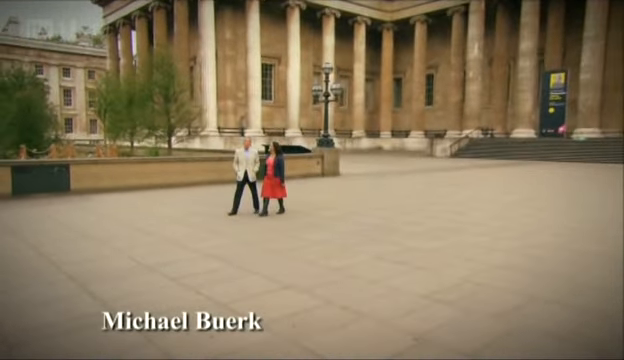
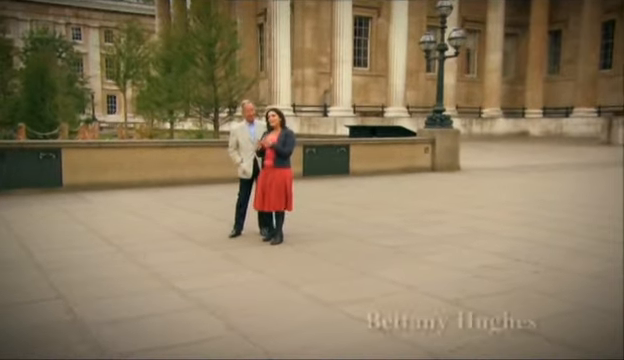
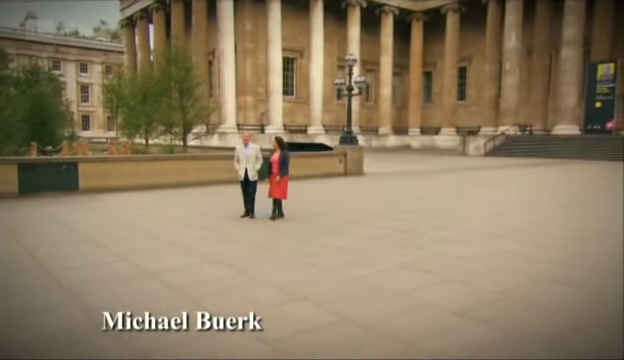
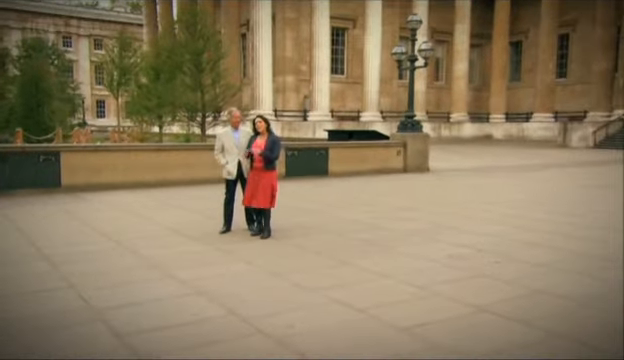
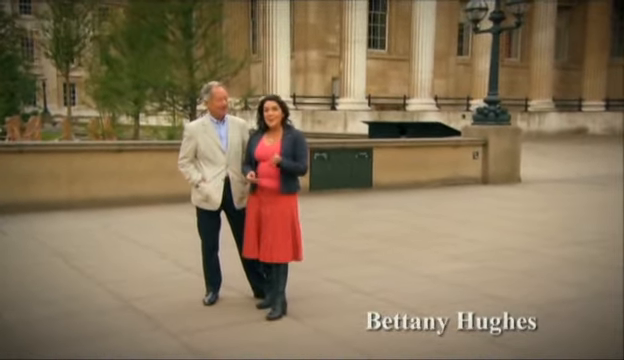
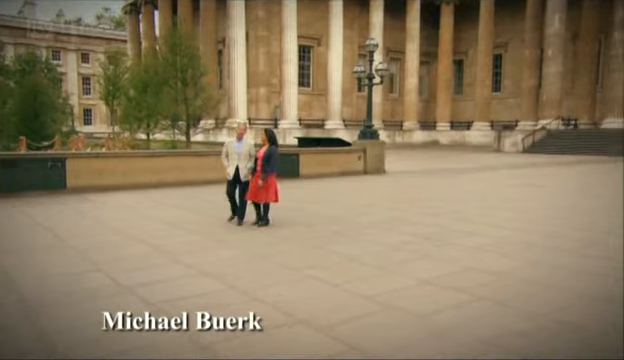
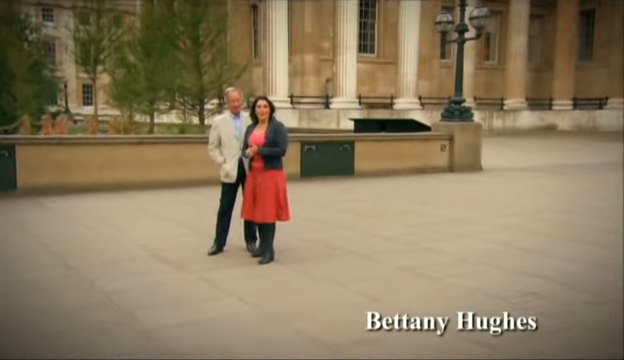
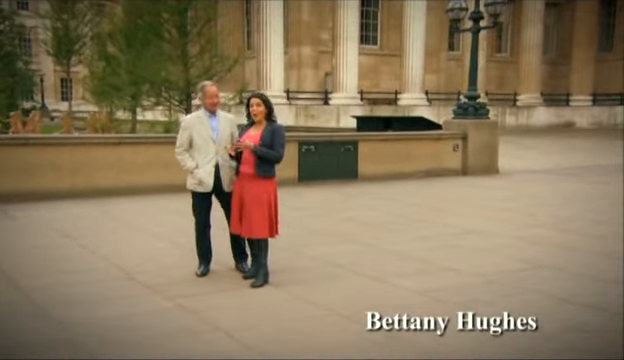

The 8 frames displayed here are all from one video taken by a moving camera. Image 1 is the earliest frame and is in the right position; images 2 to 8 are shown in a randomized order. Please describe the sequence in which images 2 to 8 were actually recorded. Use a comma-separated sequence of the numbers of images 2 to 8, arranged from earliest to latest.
3, 6, 4, 2, 7, 8, 5
